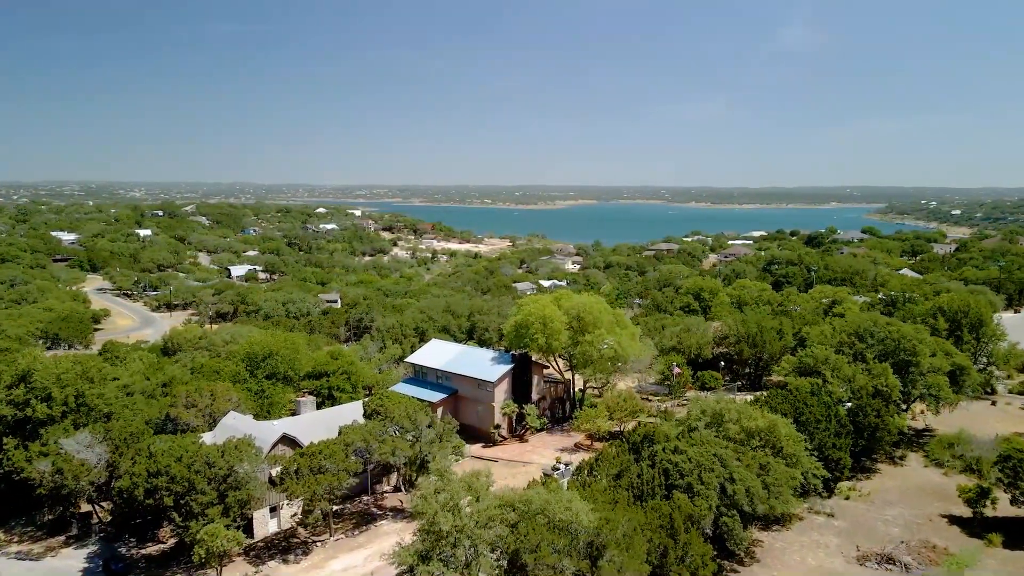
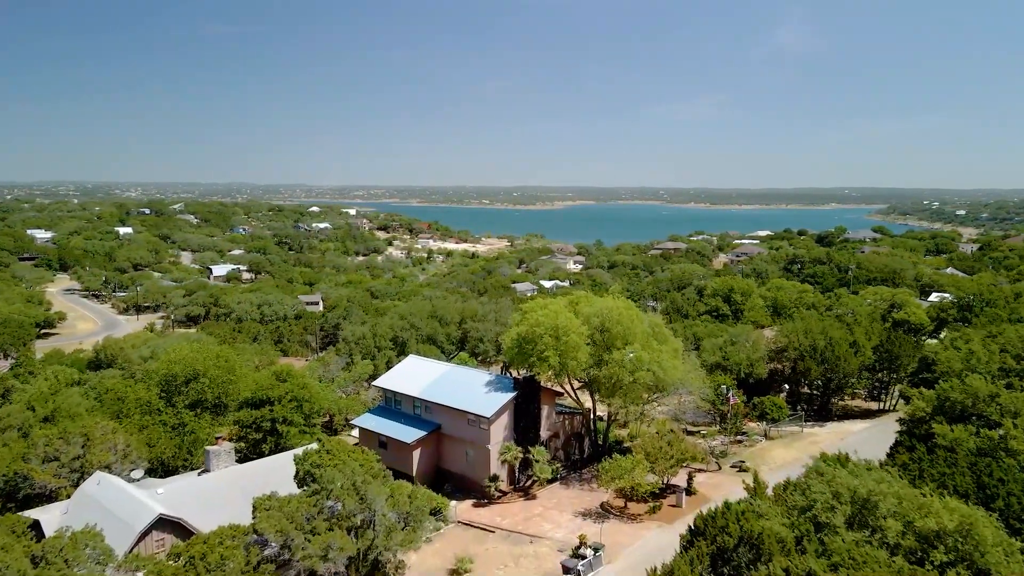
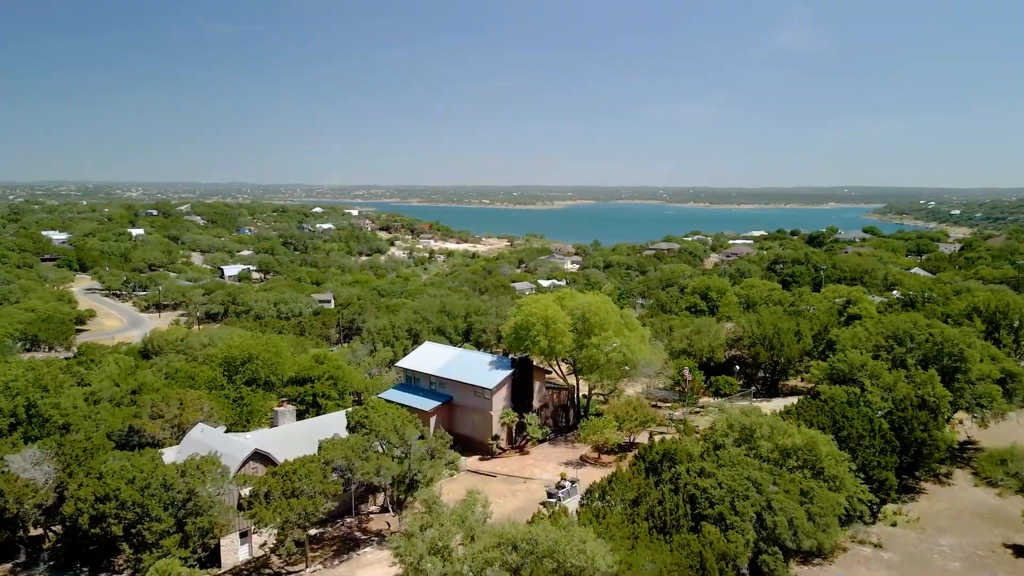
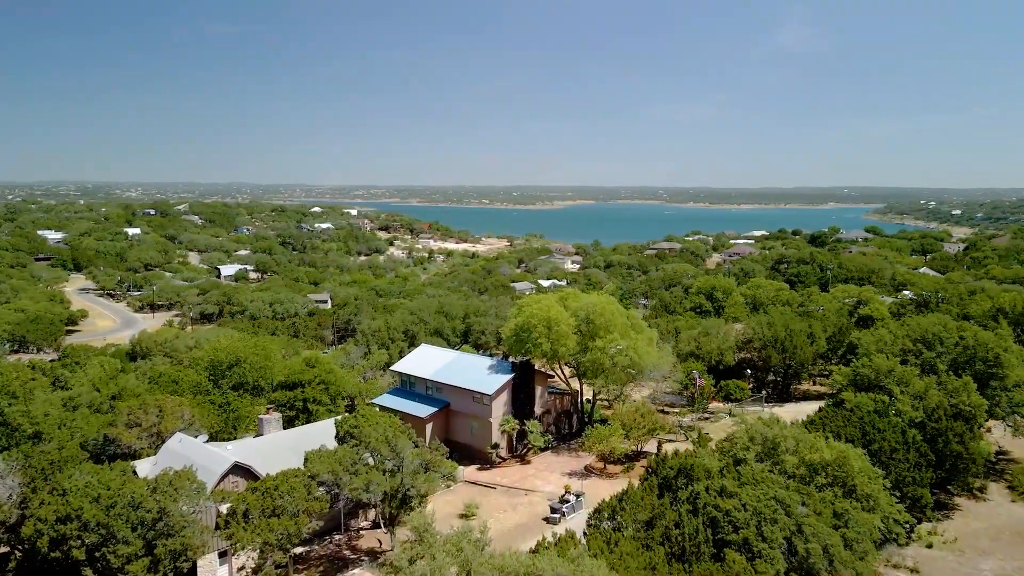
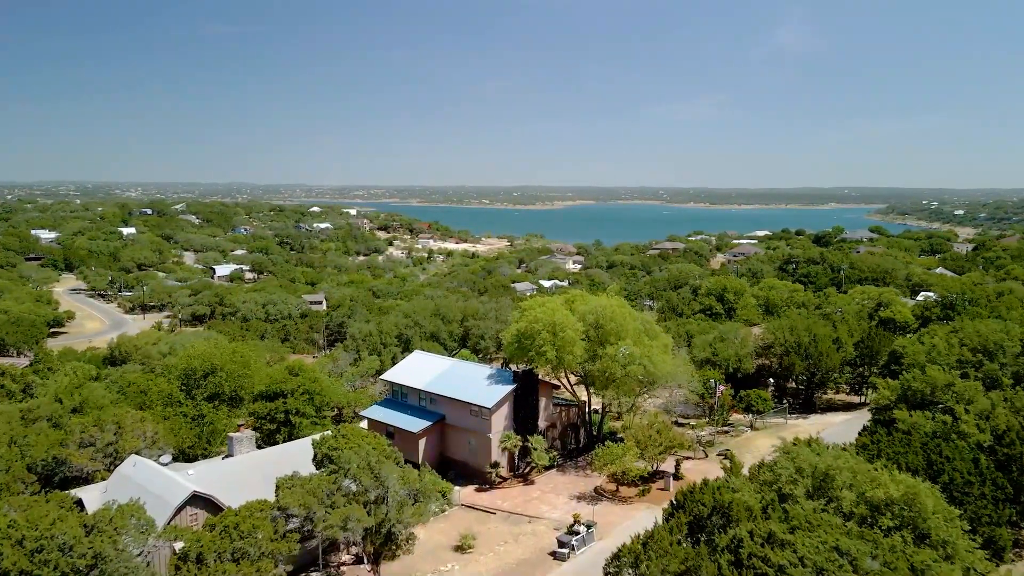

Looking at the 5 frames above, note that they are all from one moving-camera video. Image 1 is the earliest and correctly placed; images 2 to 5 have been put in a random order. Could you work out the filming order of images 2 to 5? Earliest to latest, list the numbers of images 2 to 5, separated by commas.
3, 4, 5, 2
